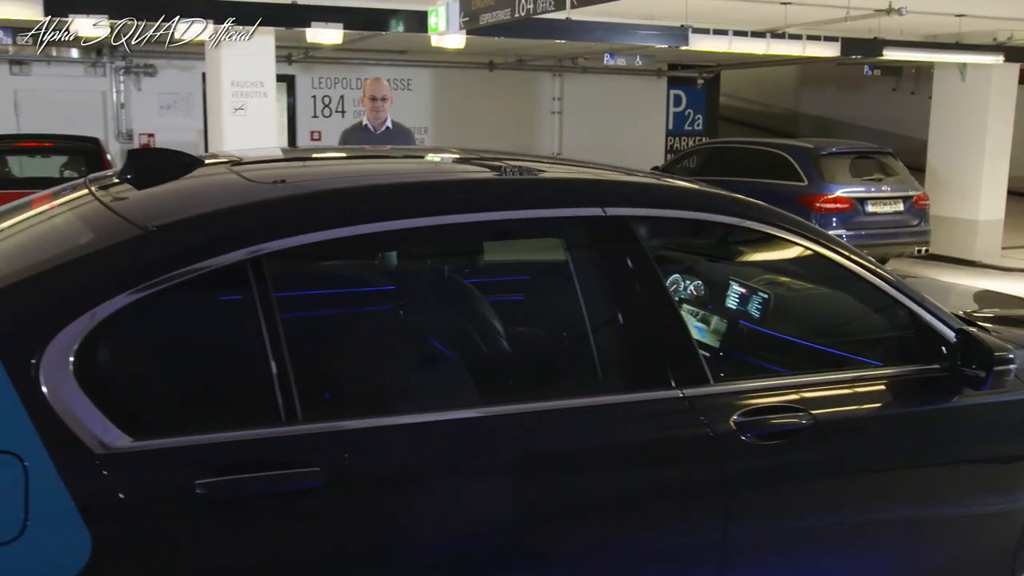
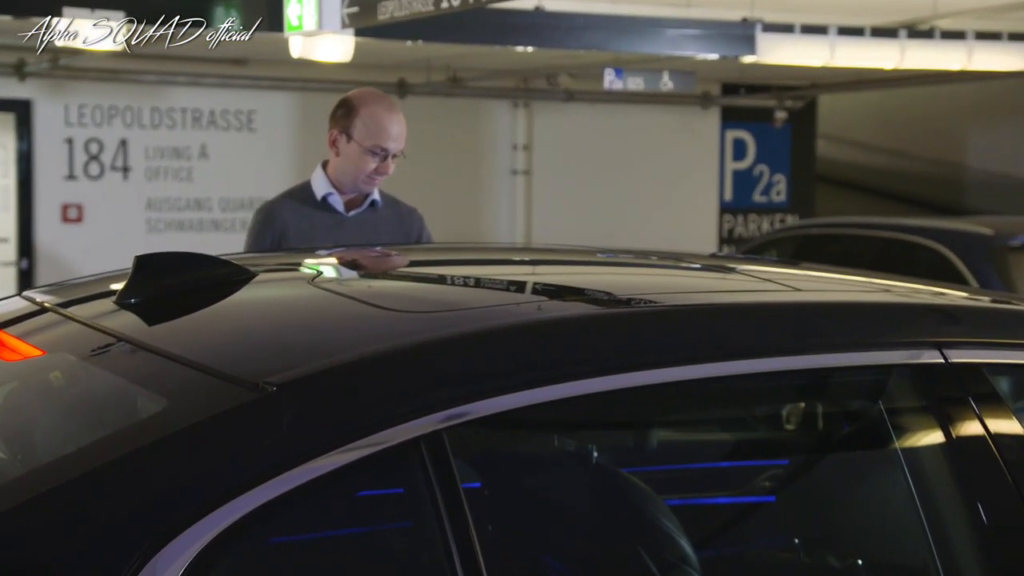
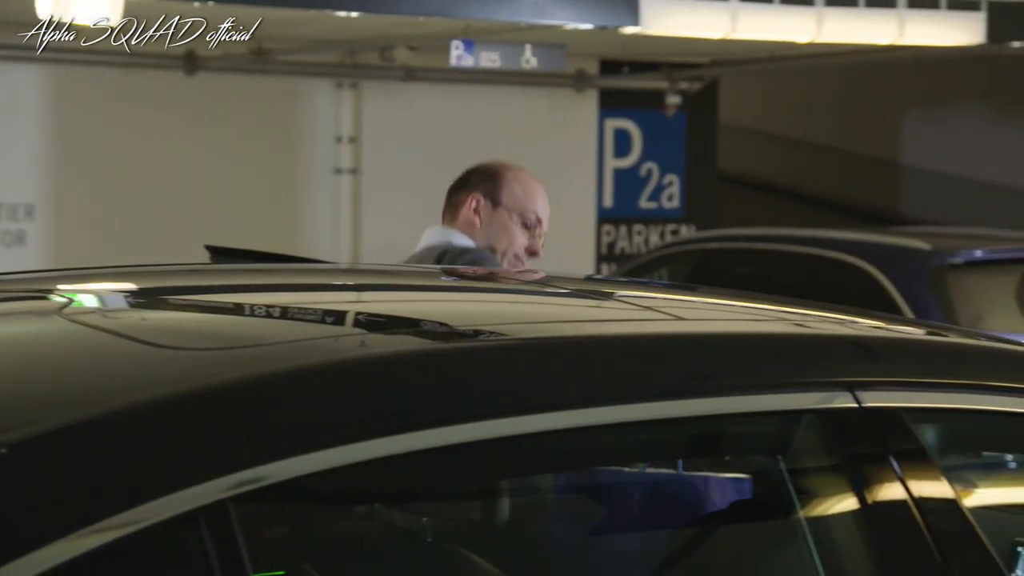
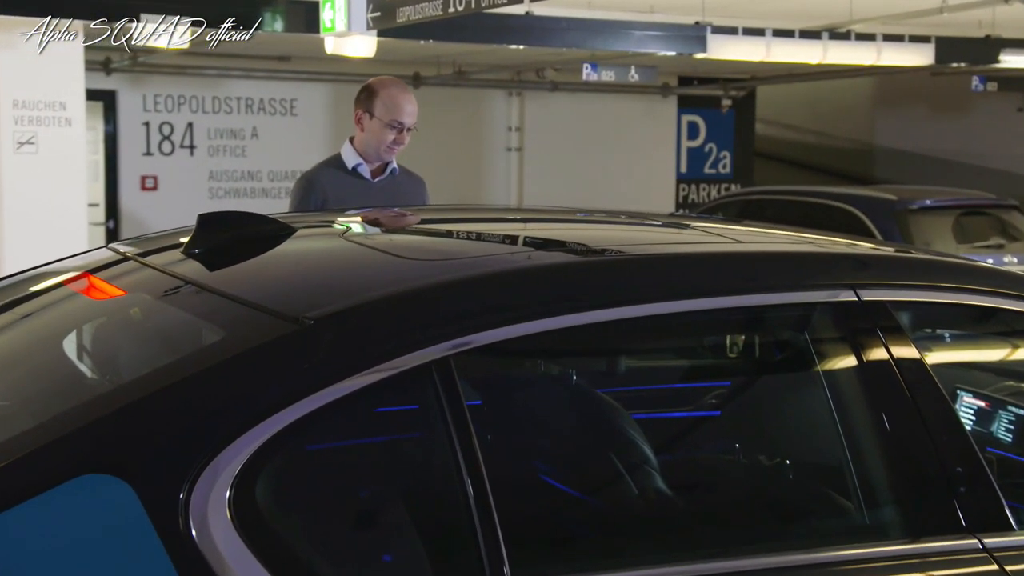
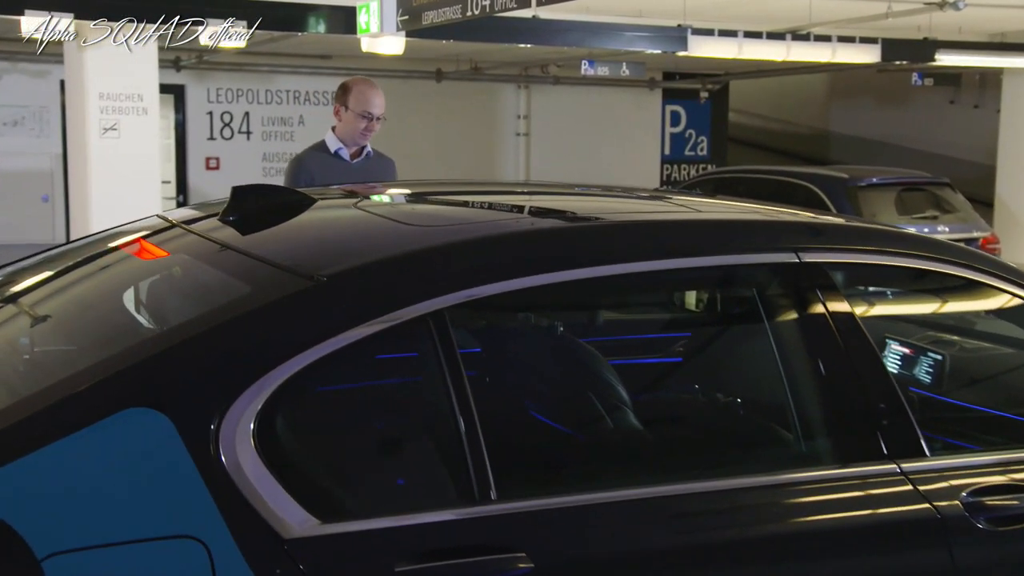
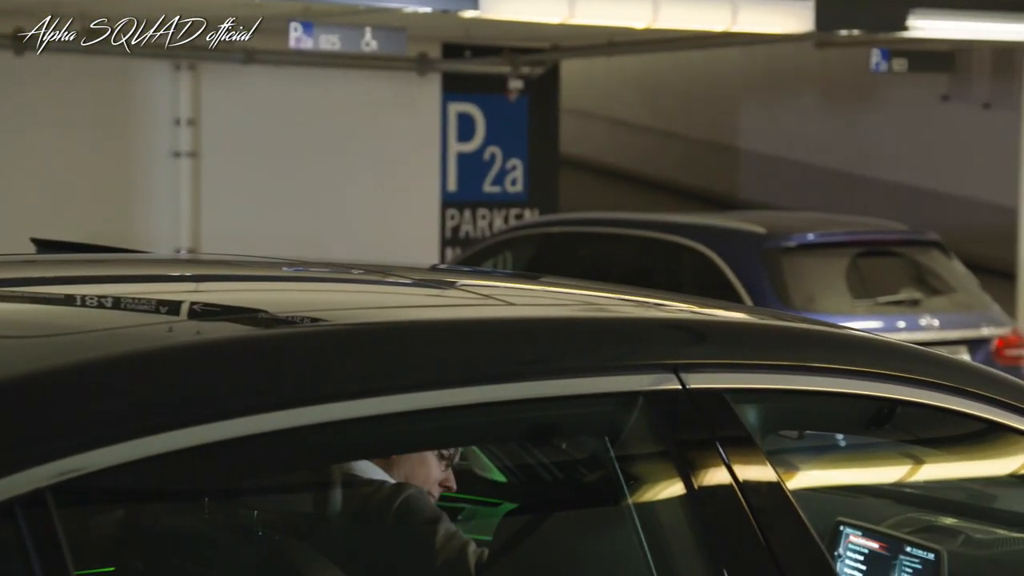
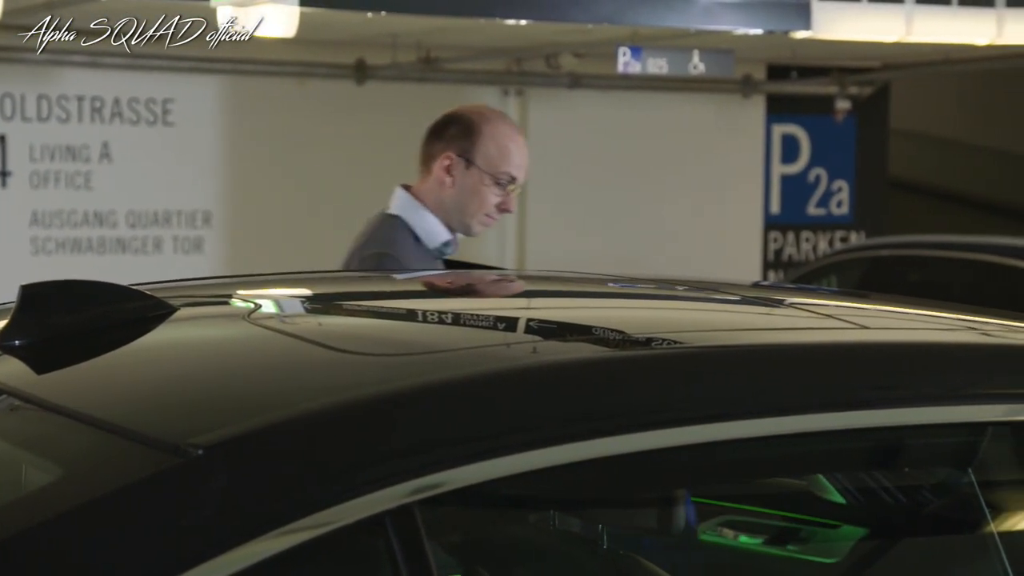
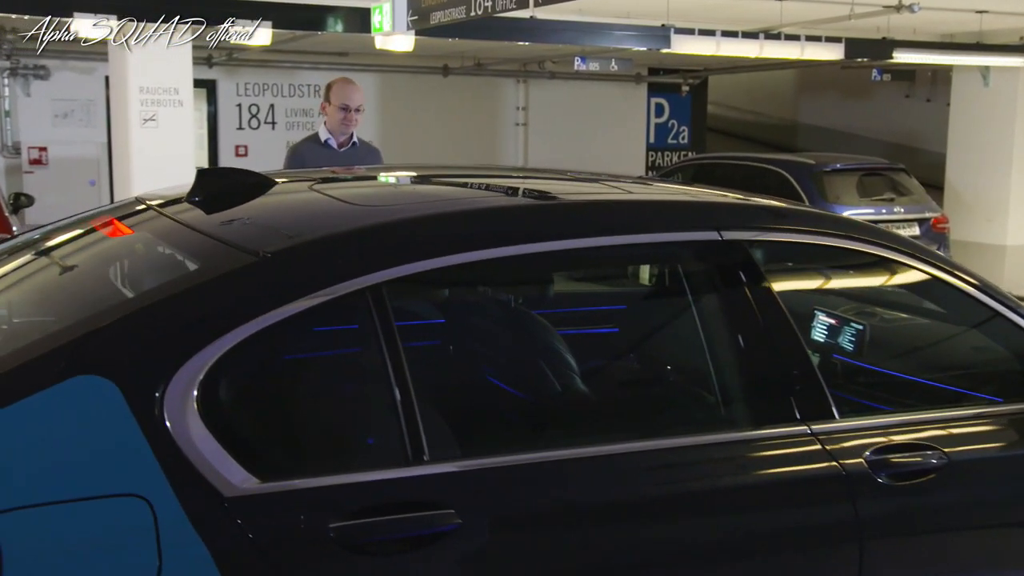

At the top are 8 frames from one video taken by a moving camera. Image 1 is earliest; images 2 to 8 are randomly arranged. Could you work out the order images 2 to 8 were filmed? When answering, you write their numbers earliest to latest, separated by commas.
8, 5, 4, 2, 7, 3, 6
